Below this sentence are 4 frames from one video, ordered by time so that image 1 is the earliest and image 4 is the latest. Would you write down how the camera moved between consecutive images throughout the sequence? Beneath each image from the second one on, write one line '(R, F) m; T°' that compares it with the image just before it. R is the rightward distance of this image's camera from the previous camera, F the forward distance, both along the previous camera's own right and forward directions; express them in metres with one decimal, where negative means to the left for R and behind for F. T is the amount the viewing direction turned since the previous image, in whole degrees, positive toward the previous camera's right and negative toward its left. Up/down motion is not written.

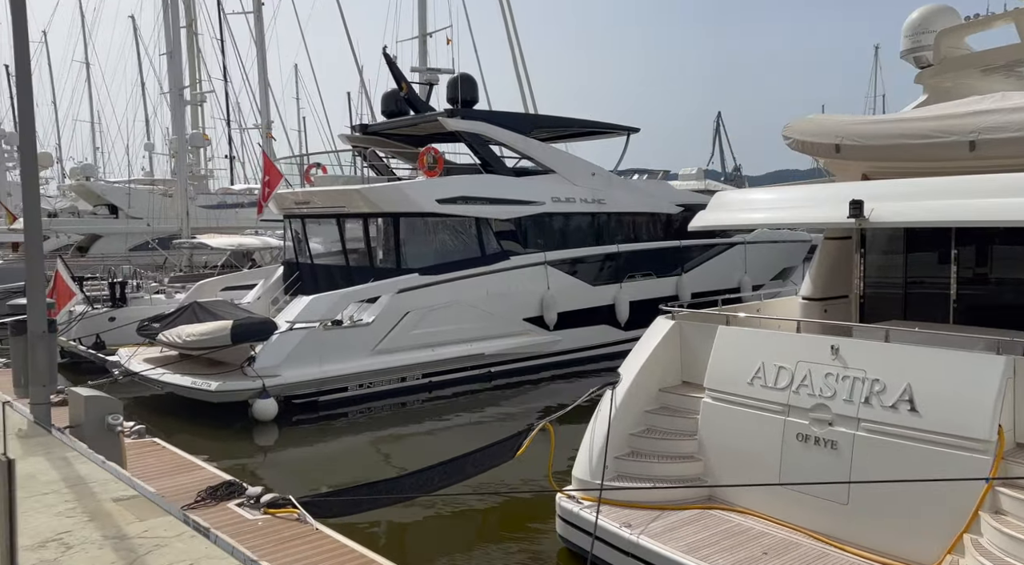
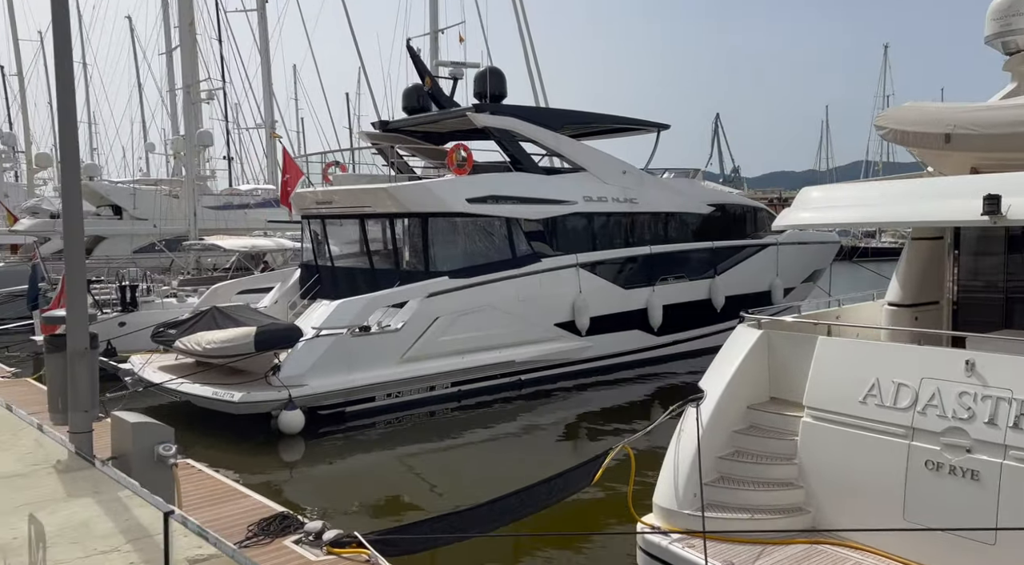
(-0.5, +0.5) m; 0°
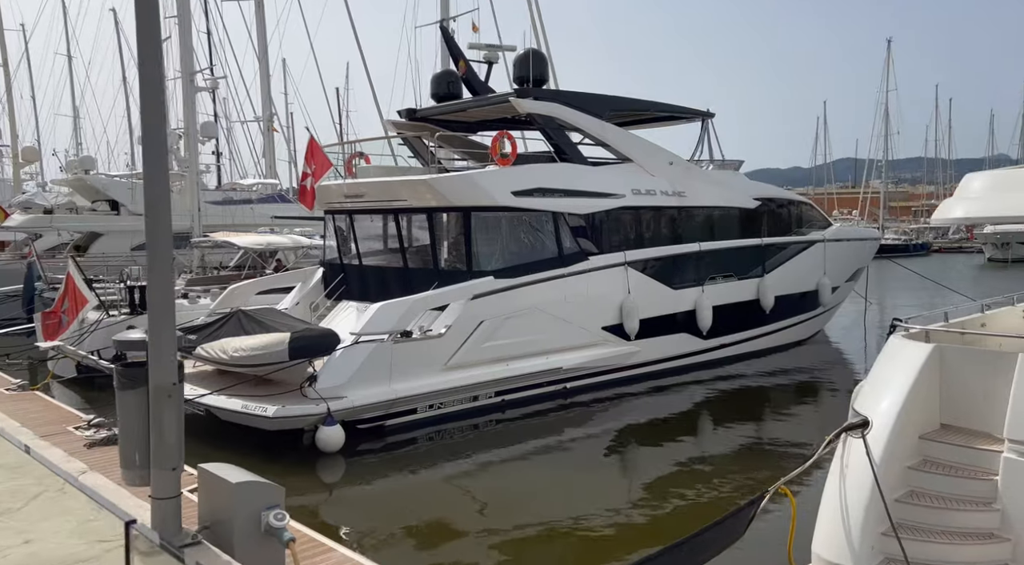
(-0.7, +0.8) m; +1°
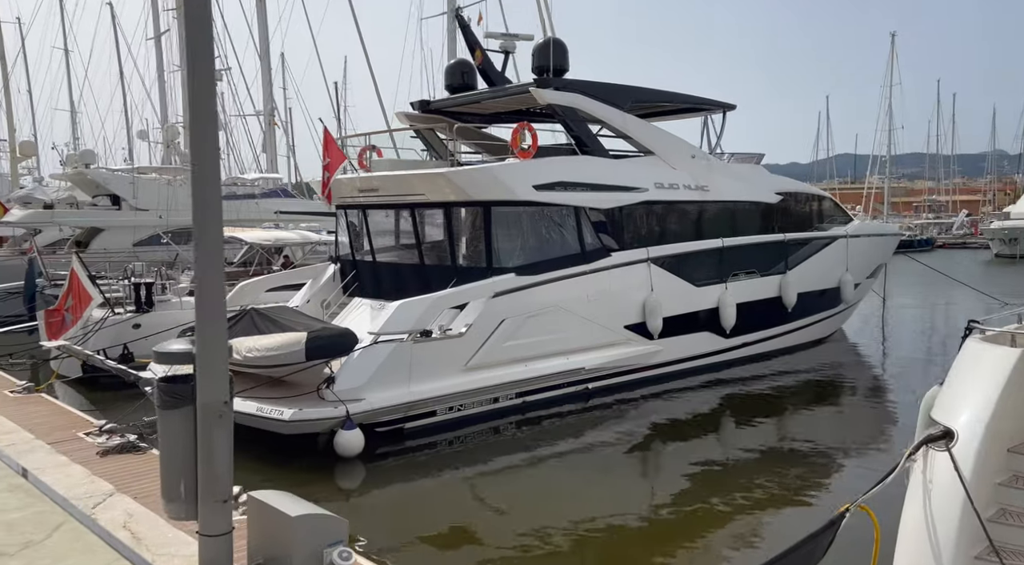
(-0.3, +0.3) m; 0°
